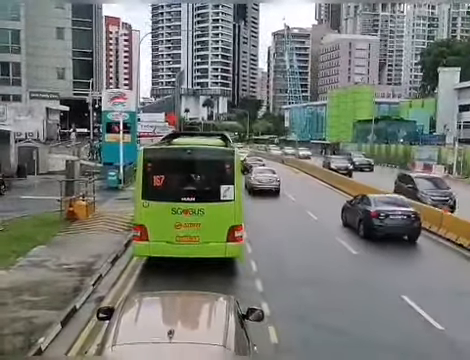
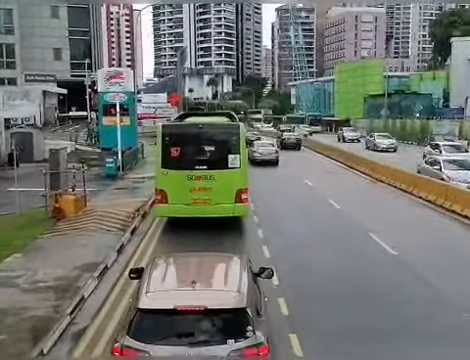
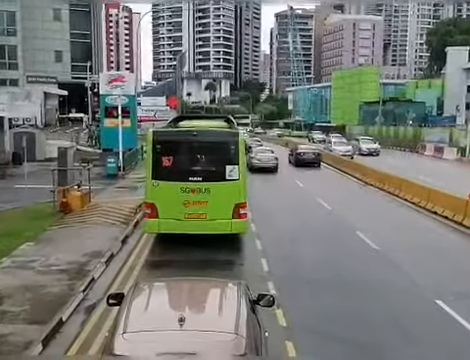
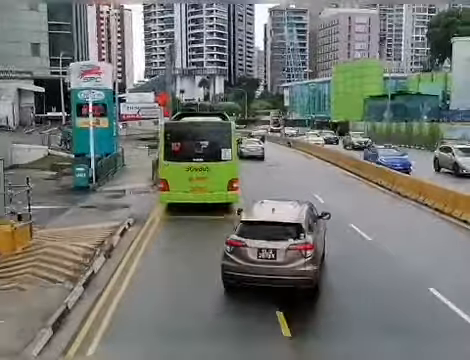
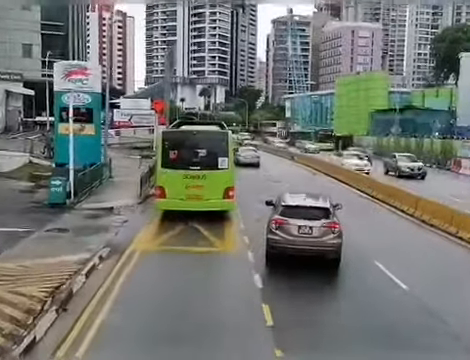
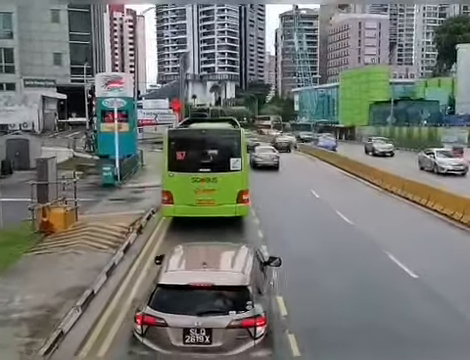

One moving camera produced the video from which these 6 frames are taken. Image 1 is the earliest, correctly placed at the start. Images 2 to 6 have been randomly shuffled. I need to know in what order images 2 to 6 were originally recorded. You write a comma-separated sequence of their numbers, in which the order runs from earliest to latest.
3, 2, 6, 4, 5
